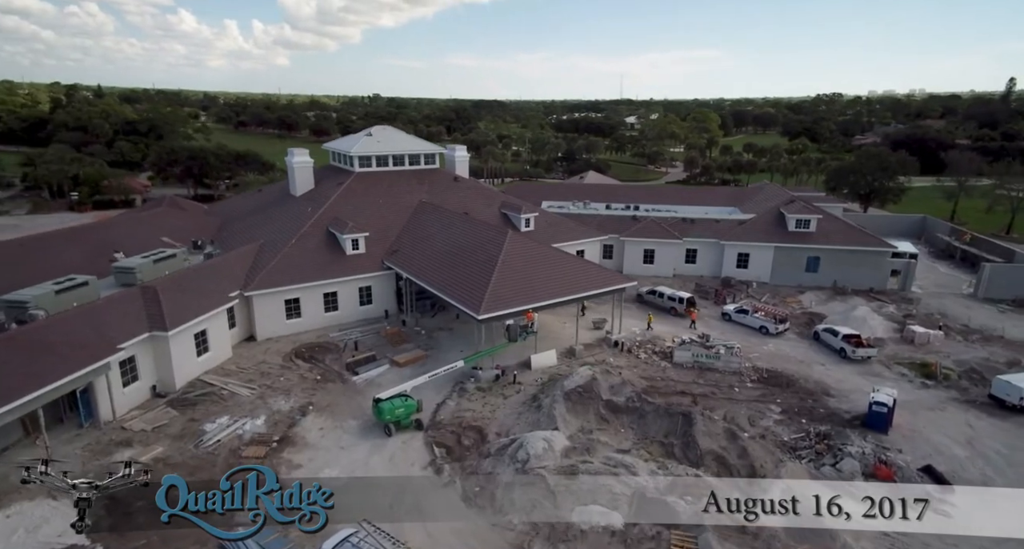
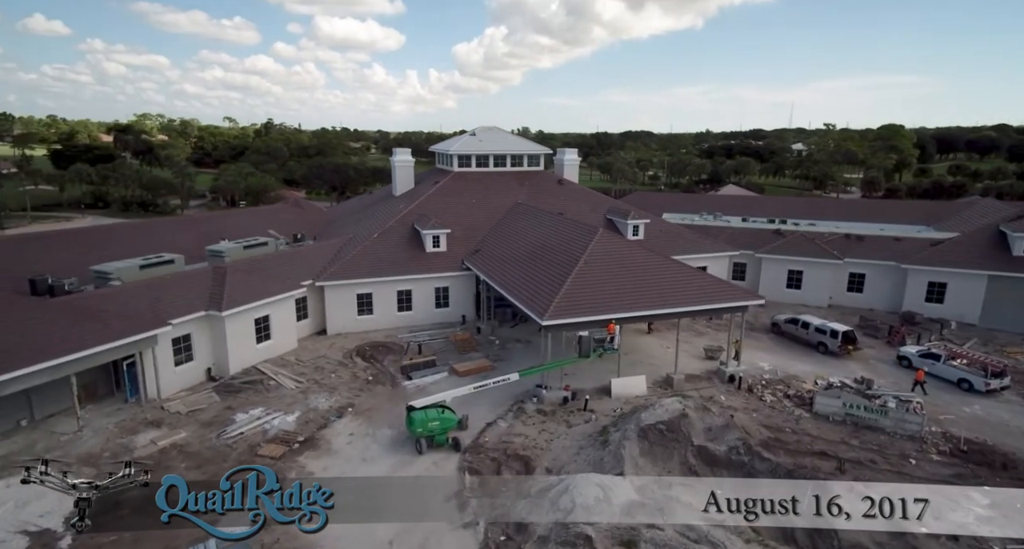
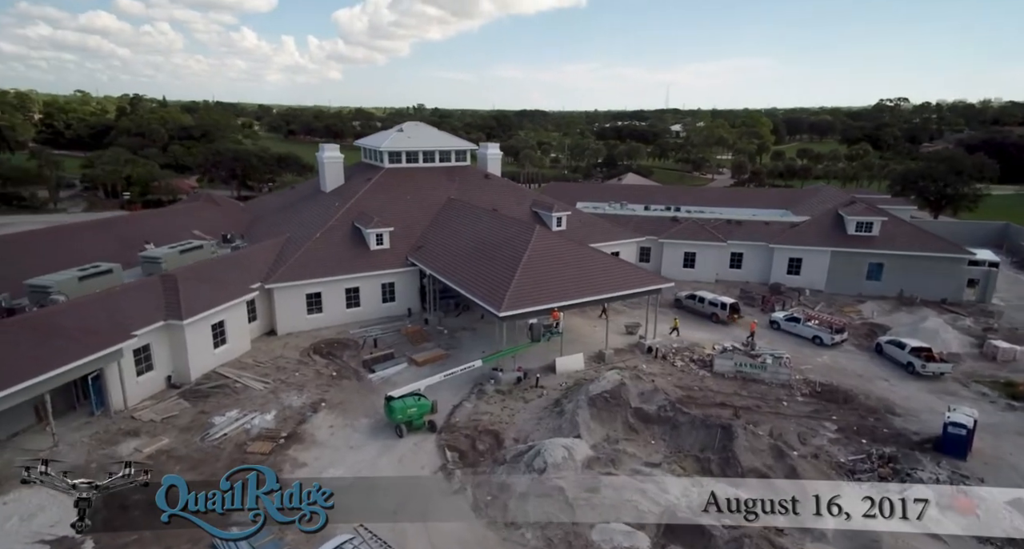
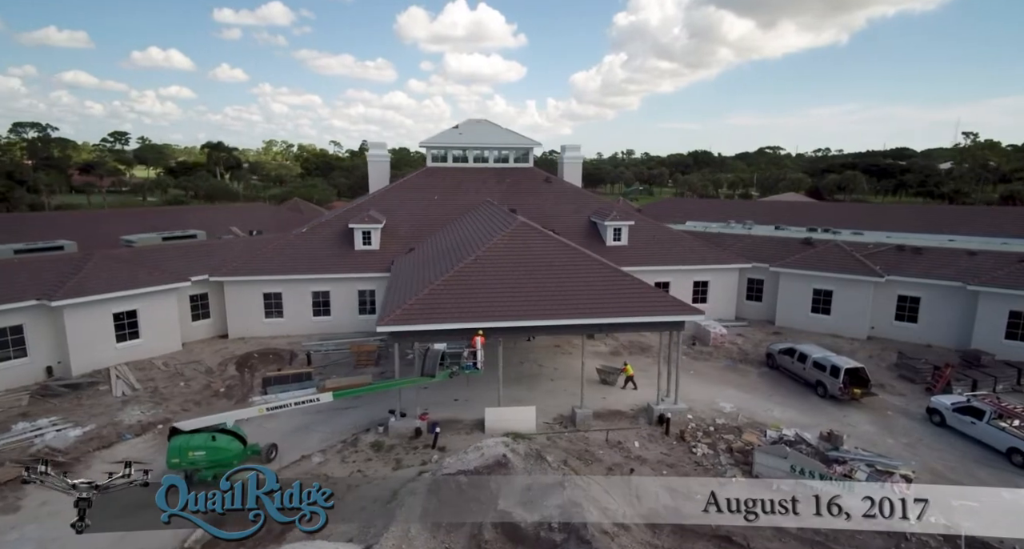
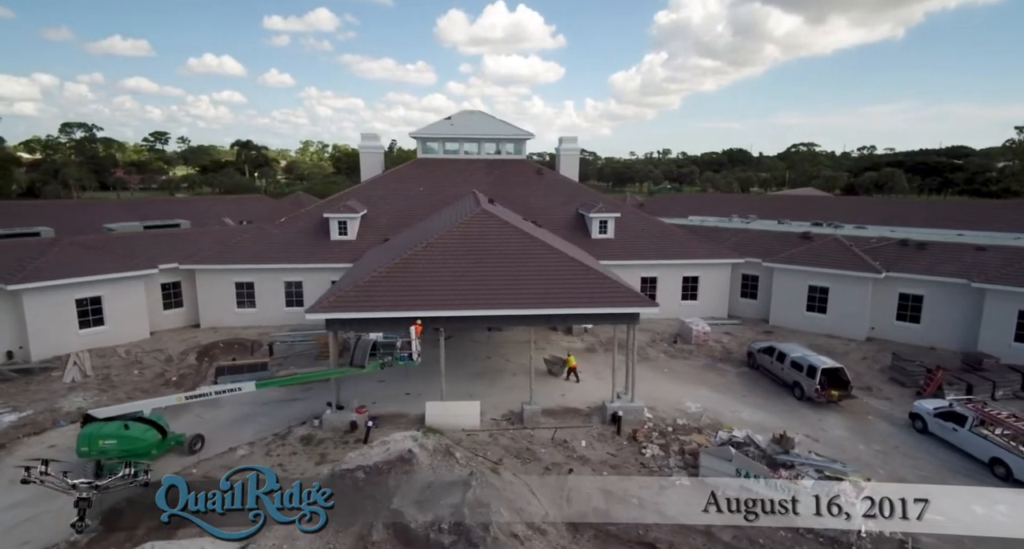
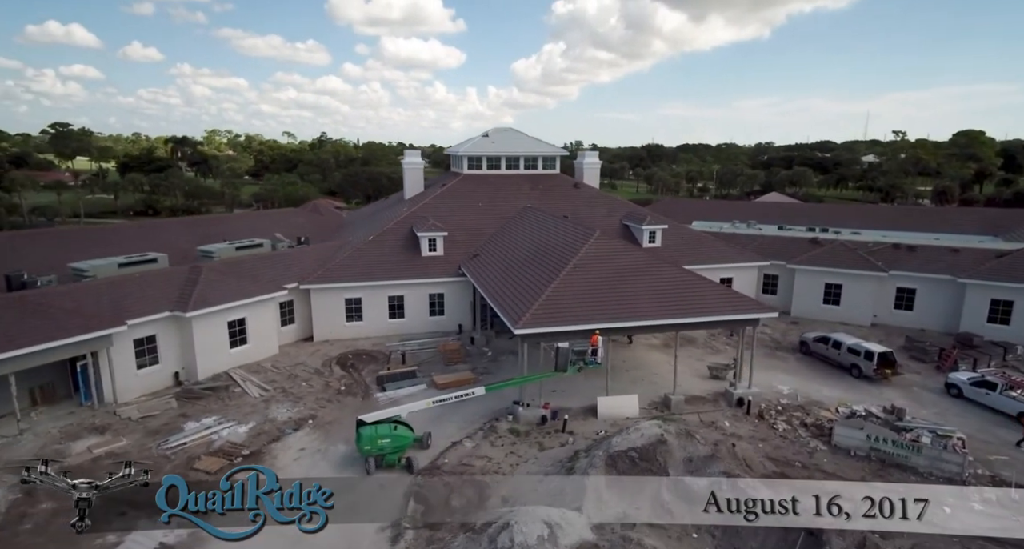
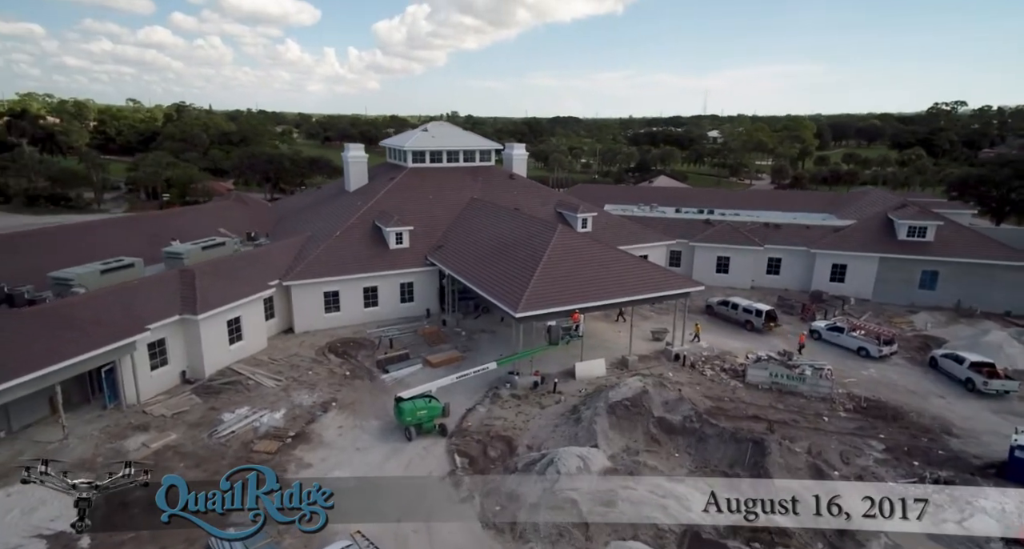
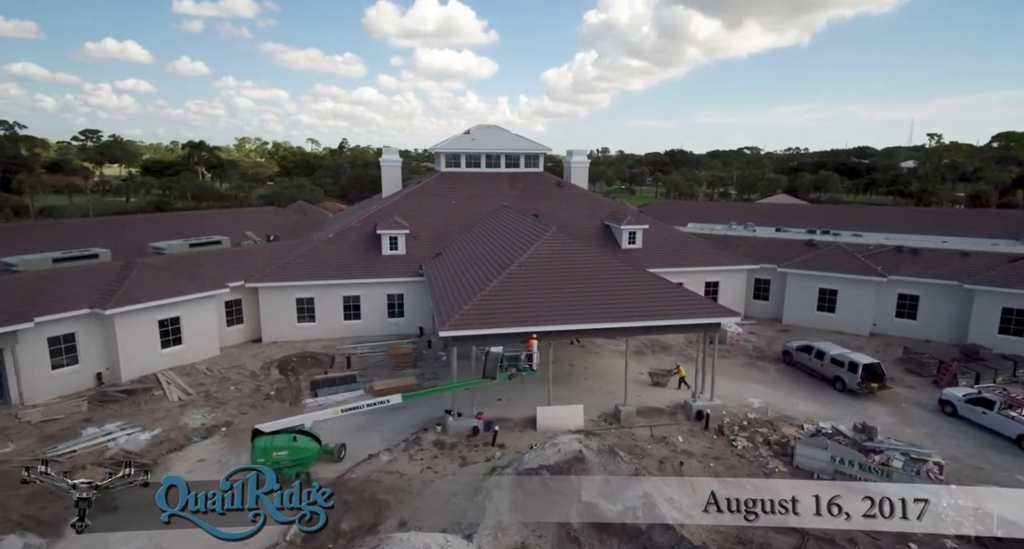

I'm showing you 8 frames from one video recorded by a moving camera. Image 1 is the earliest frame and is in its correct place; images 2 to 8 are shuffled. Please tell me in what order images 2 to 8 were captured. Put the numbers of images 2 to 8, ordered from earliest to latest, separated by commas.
3, 7, 2, 6, 8, 4, 5
